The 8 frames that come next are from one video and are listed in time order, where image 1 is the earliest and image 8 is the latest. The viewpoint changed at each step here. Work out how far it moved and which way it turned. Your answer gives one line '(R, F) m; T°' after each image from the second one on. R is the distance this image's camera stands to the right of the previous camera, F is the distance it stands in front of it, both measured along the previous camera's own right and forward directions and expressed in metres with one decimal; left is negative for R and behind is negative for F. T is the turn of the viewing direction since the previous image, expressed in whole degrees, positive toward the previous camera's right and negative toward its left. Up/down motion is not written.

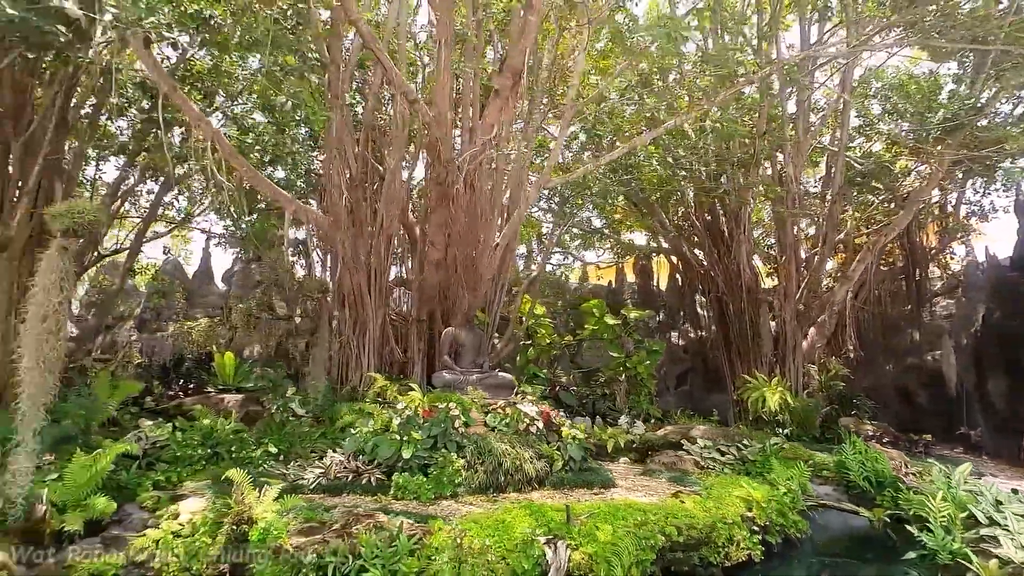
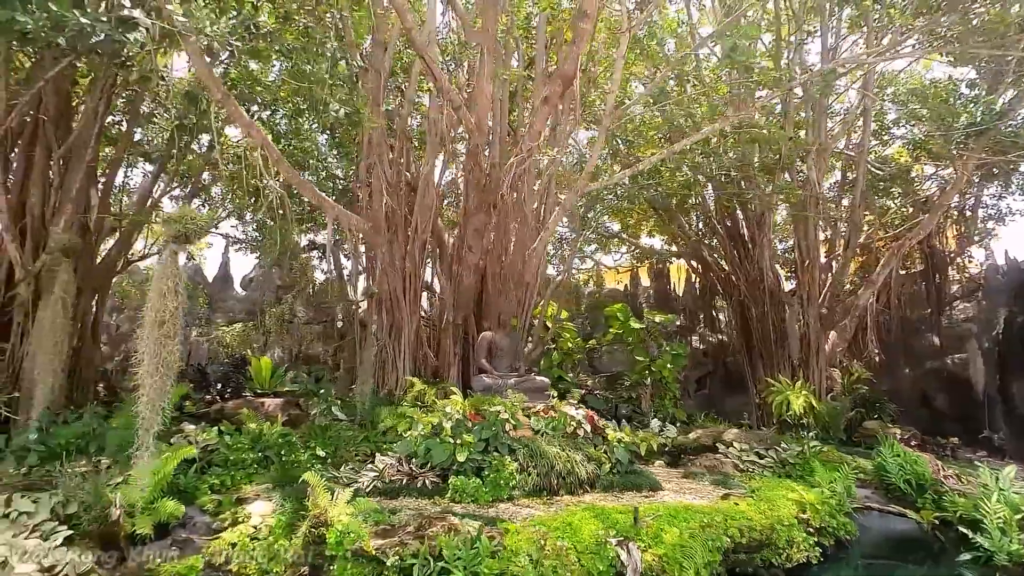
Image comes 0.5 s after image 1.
(-0.3, 0.0) m; 0°
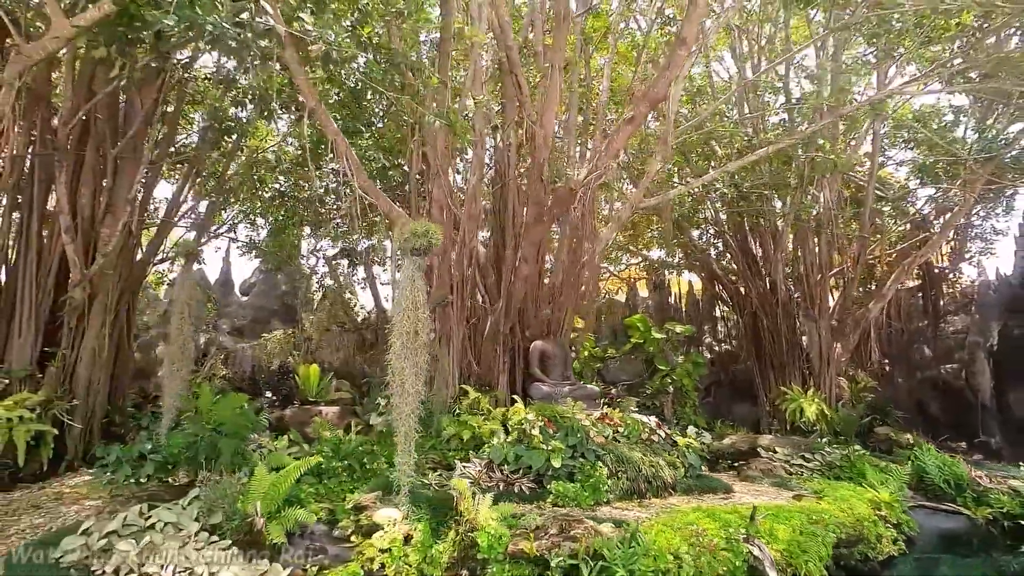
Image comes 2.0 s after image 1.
(-0.8, -0.1) m; +4°
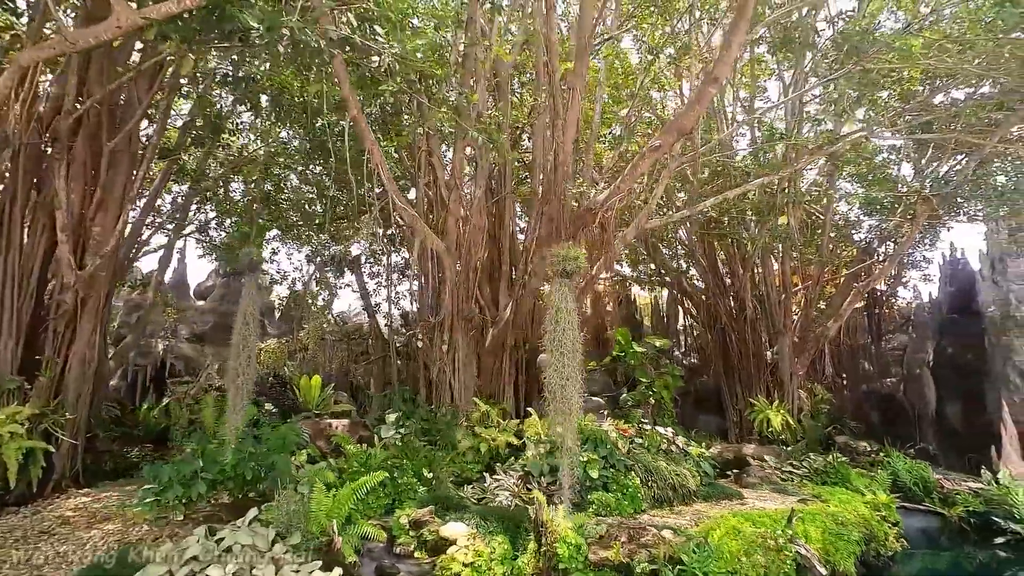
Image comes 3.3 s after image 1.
(-0.7, 0.0) m; +7°
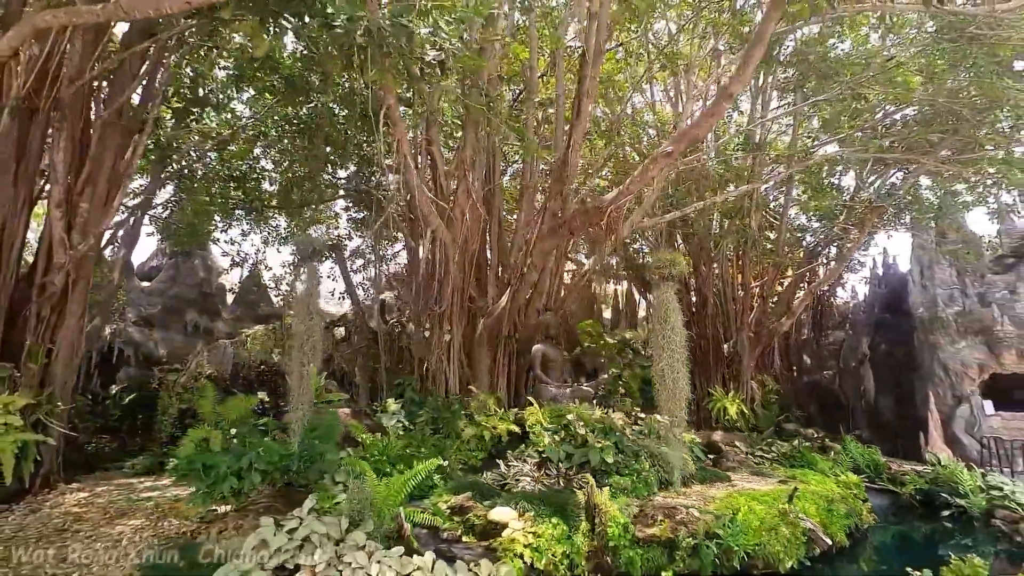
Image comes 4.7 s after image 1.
(-0.6, -0.1) m; +7°
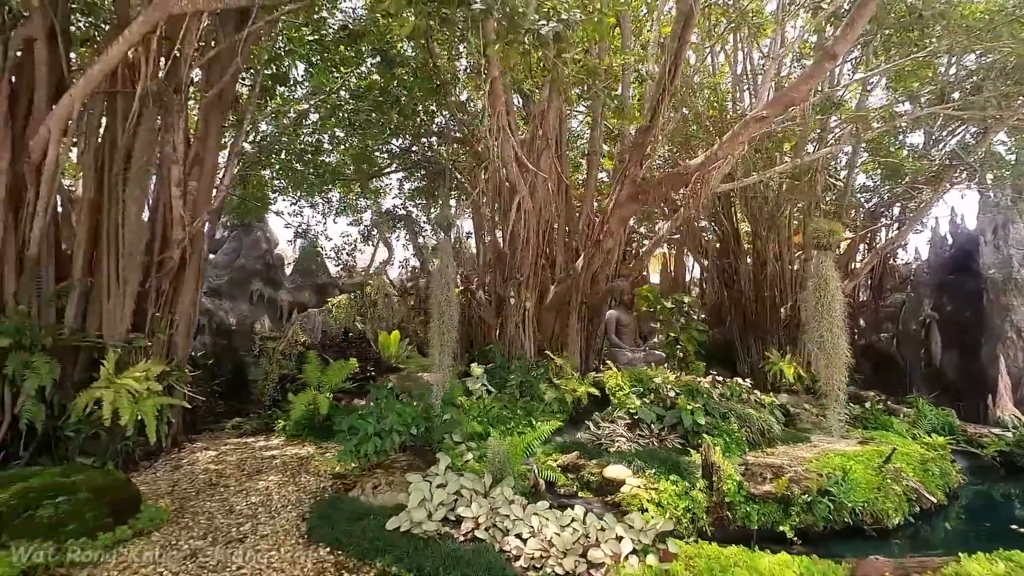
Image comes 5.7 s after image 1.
(-0.5, -0.1) m; -2°
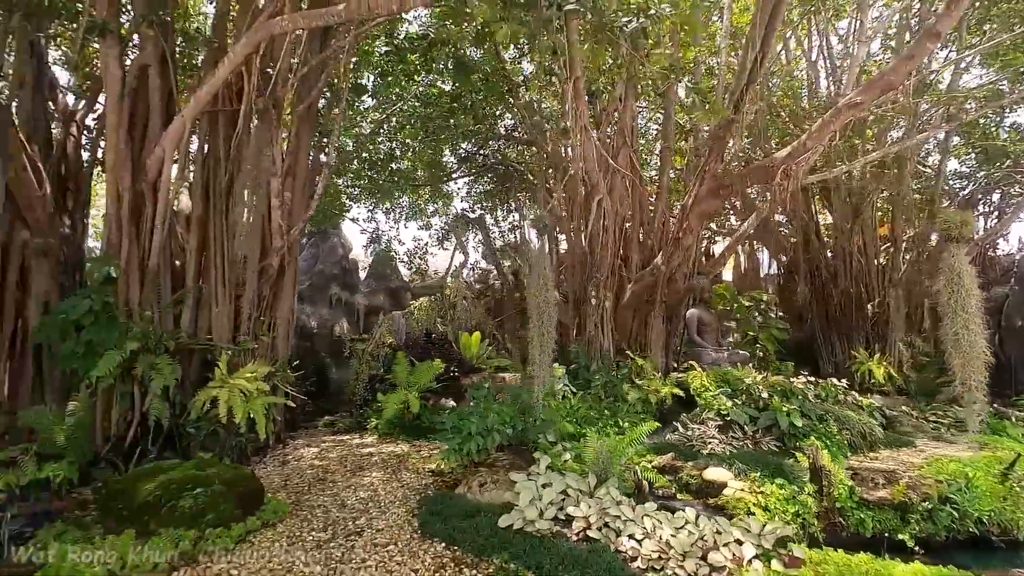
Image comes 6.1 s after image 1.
(-0.2, 0.0) m; -6°
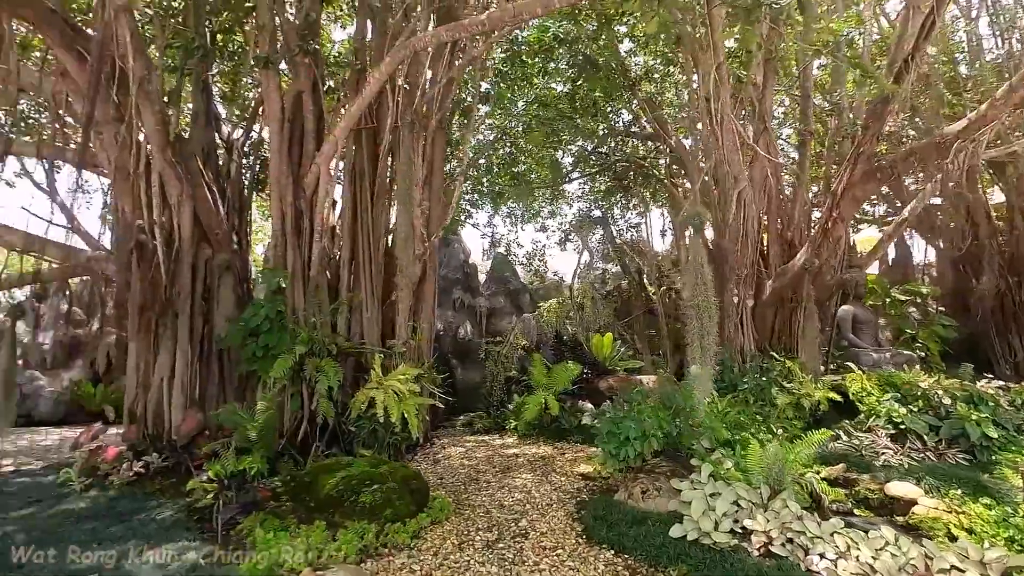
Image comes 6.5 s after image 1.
(-0.2, 0.0) m; -11°
